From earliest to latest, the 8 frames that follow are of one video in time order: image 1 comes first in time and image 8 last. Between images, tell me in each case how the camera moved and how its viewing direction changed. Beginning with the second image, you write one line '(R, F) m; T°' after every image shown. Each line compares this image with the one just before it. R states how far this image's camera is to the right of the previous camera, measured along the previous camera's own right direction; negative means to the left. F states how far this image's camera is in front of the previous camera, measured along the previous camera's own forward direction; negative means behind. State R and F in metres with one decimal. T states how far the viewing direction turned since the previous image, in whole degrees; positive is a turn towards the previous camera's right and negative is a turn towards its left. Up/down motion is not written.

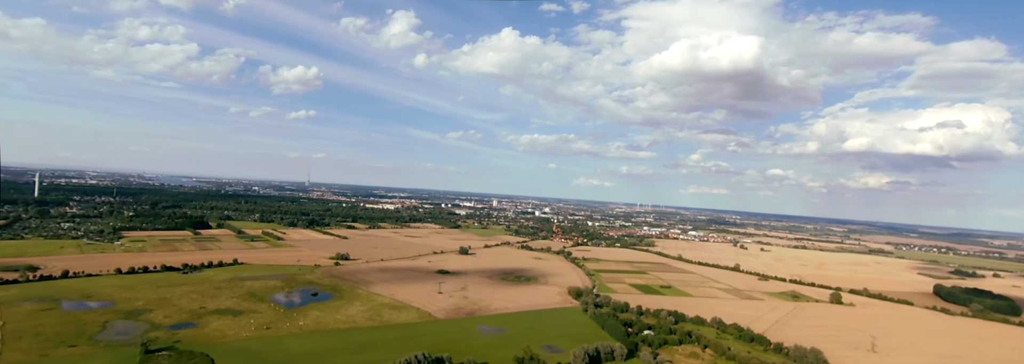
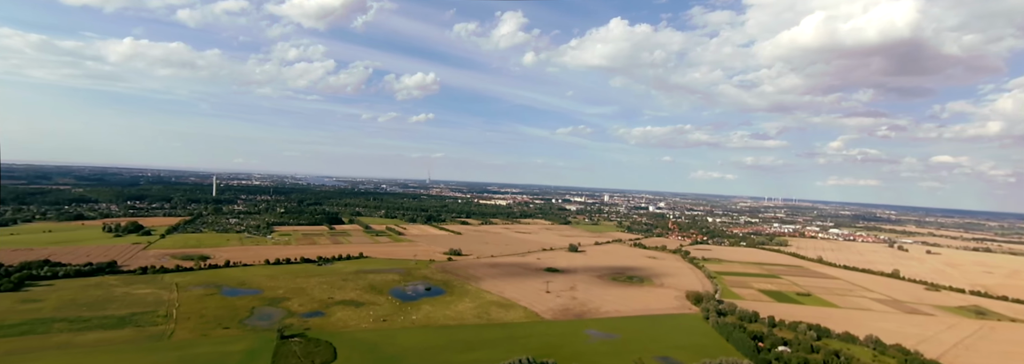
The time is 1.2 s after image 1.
(+0.2, +1.5) m; -14°
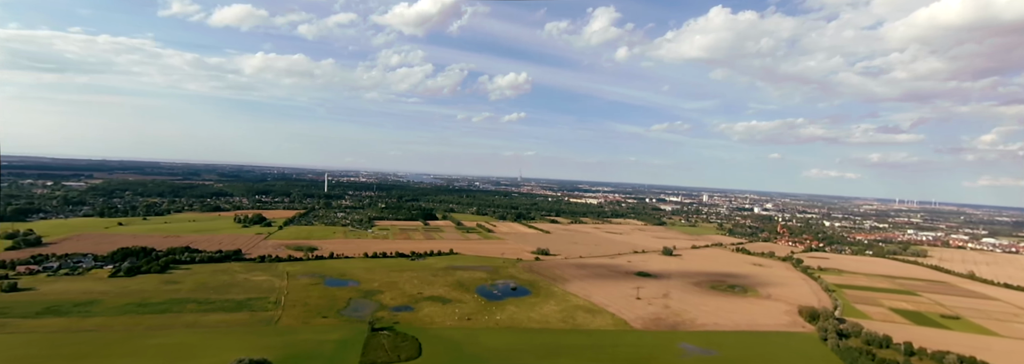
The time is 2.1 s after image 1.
(+0.2, +1.1) m; -11°
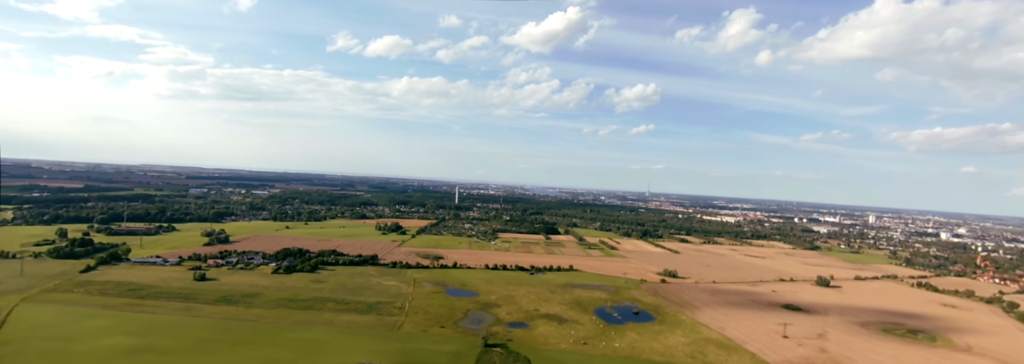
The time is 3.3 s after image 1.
(+0.2, +1.2) m; -16°
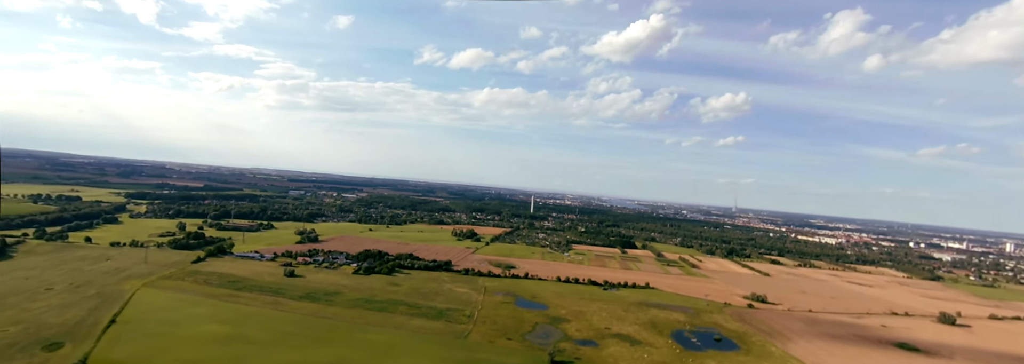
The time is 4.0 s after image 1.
(+0.2, +0.6) m; -10°
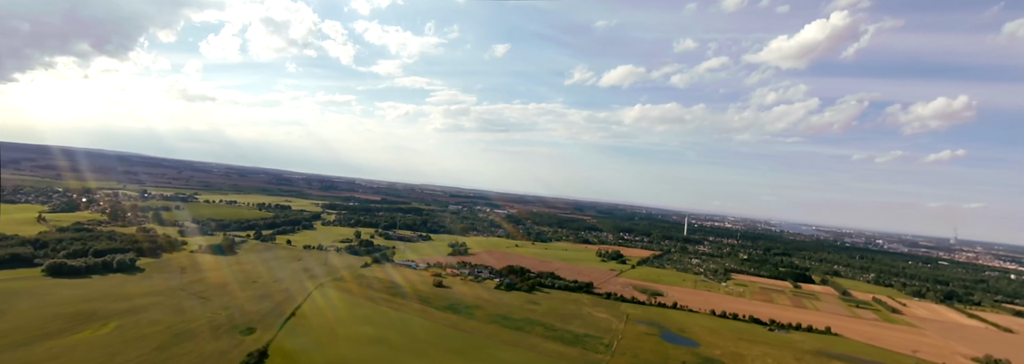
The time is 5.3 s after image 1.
(+0.3, +1.0) m; -19°
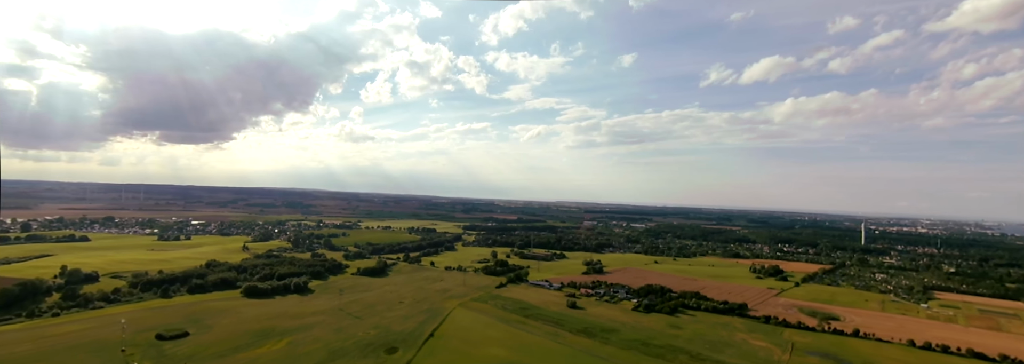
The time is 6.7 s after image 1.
(+0.3, +0.8) m; -17°
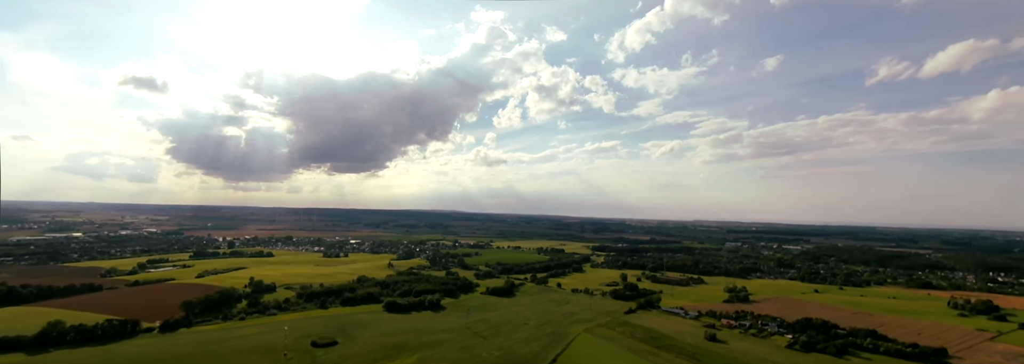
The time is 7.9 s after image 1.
(+0.3, +0.6) m; -16°
